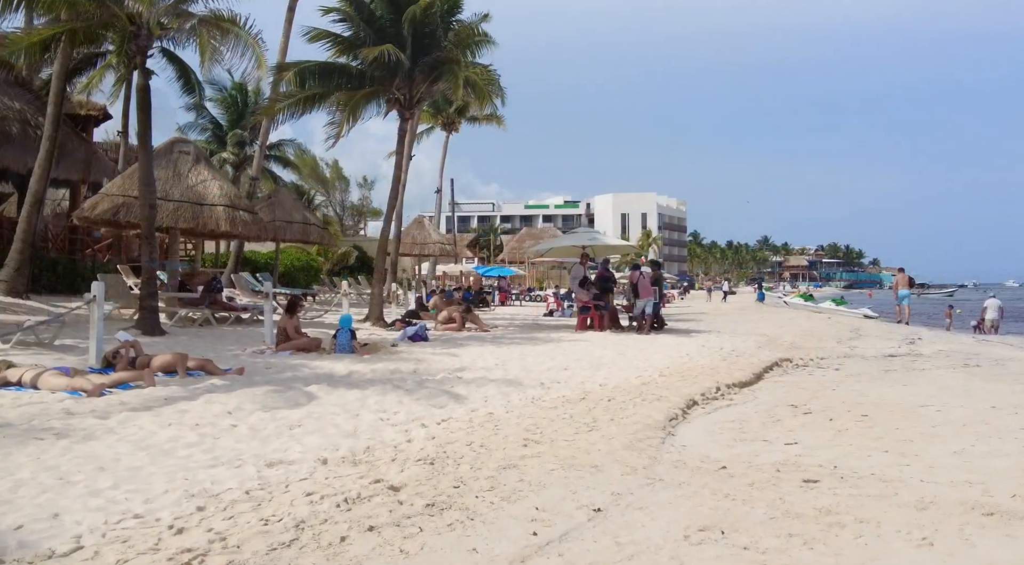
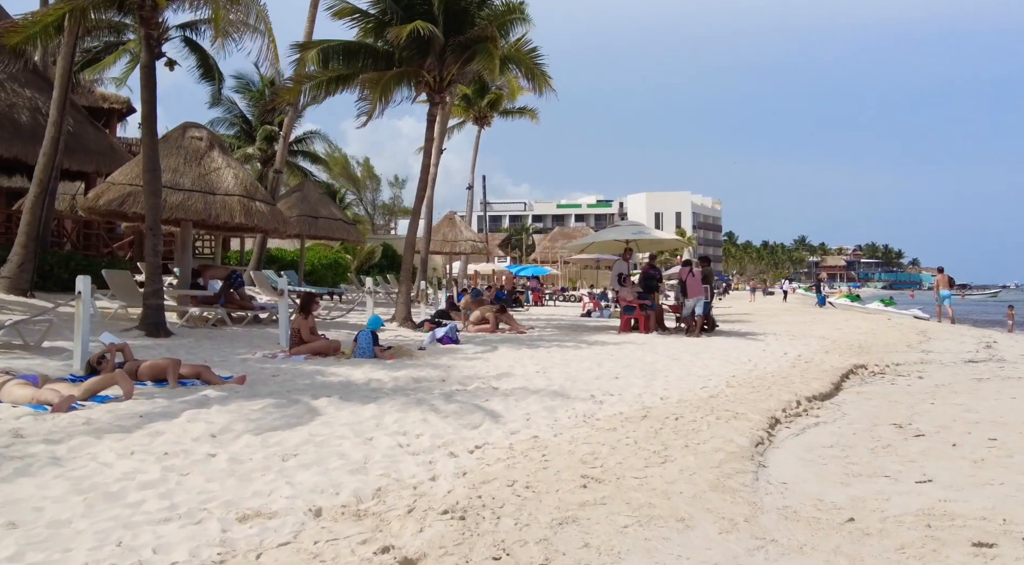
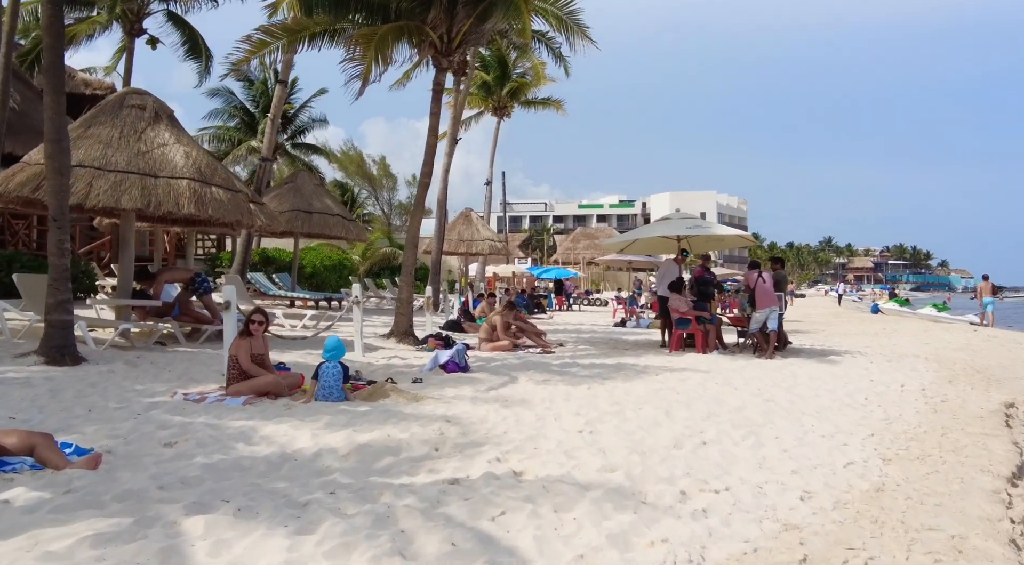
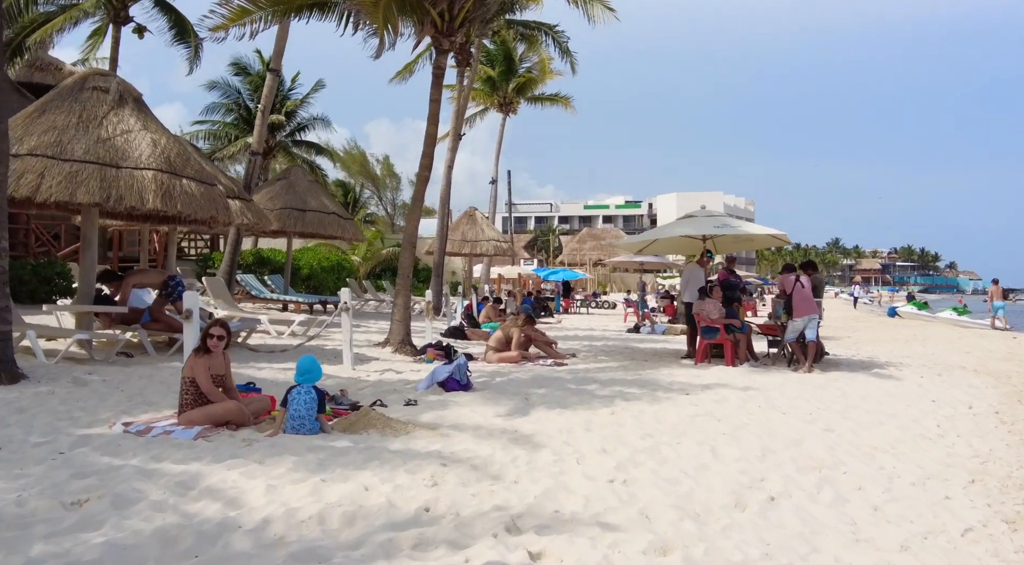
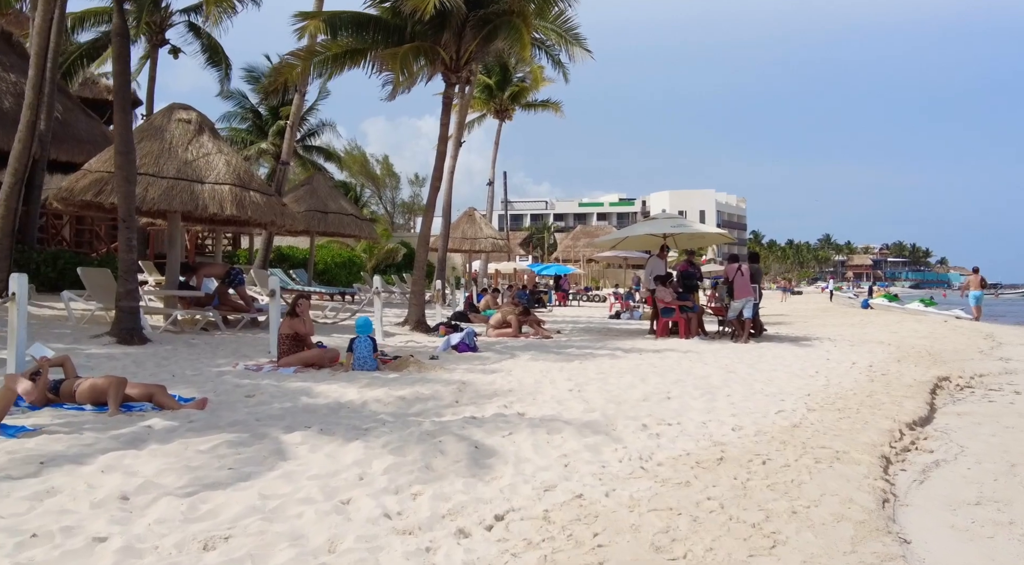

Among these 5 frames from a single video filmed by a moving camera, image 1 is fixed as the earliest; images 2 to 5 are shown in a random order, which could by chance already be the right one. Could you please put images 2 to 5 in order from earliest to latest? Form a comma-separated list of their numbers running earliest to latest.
2, 5, 3, 4
